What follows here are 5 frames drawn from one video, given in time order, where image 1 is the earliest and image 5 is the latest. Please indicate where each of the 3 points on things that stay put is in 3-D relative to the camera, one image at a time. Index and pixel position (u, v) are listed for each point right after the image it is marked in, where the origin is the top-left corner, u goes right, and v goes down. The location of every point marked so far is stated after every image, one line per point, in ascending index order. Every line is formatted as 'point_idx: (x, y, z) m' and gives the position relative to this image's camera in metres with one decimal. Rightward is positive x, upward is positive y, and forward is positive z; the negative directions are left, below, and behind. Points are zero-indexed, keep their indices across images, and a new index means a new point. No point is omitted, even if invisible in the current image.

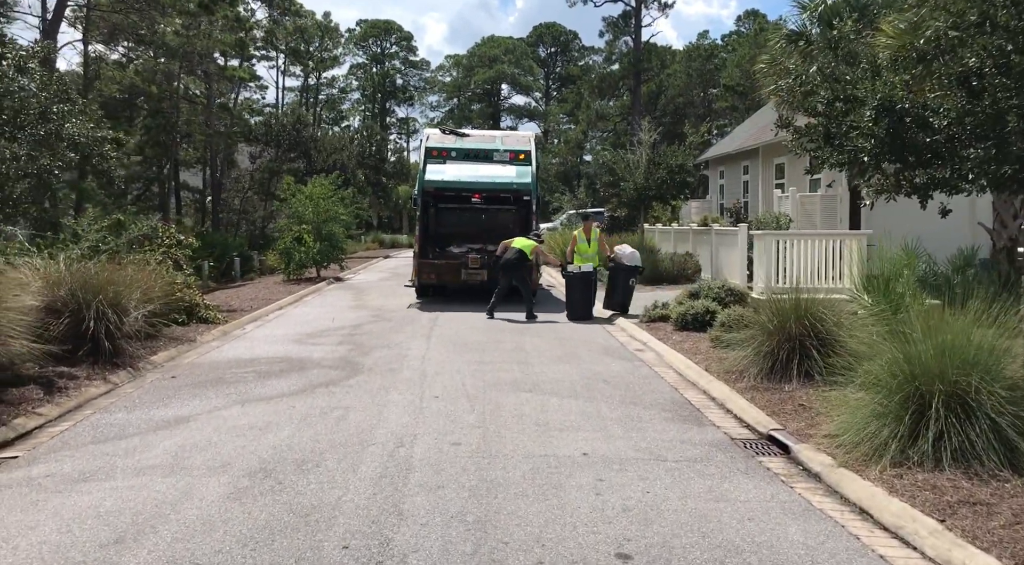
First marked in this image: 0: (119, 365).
0: (-4.5, -1.0, +9.2) m
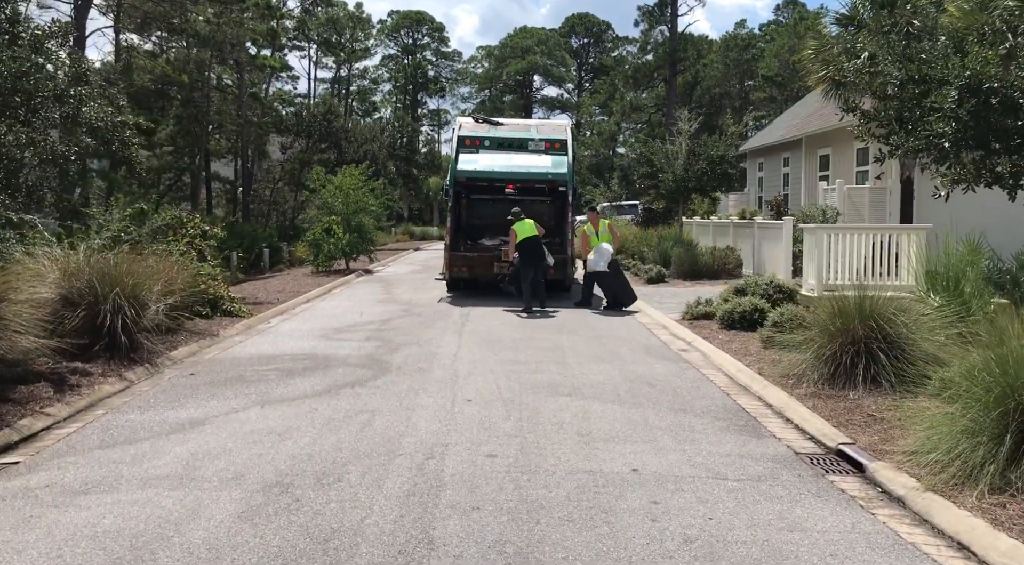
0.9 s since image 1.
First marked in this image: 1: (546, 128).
0: (-4.1, -0.9, +8.8) m
1: (+0.7, +3.1, +16.0) m
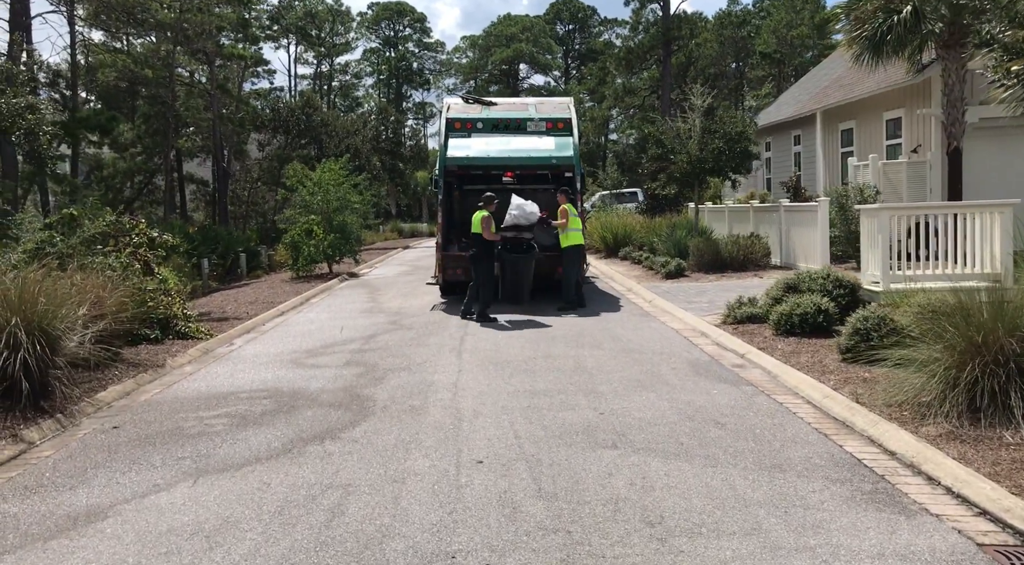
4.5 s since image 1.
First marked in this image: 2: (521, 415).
0: (-4.0, -1.1, +6.8) m
1: (+0.6, +3.1, +14.0) m
2: (+0.1, -1.0, +6.3) m
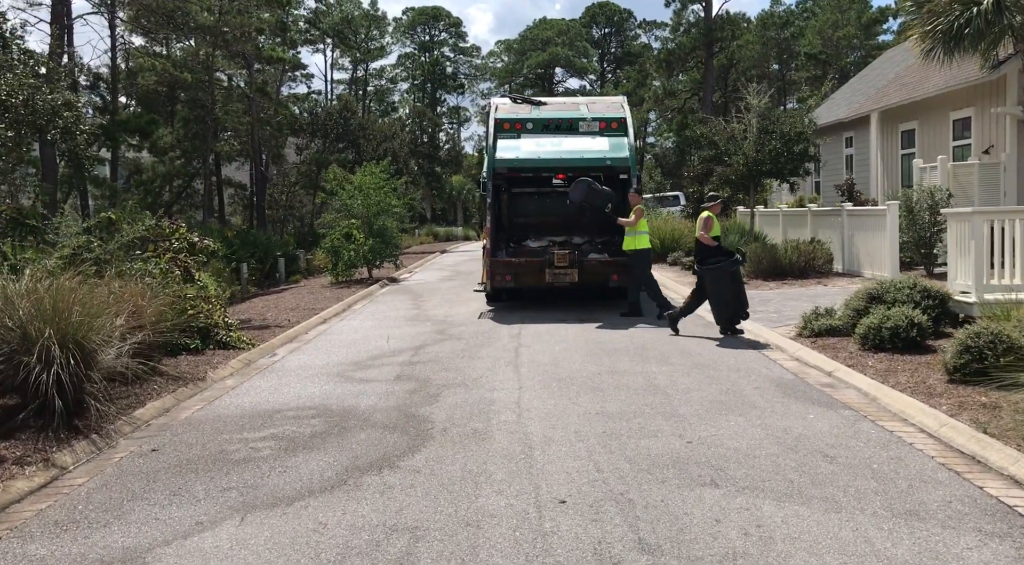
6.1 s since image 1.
0: (-3.4, -1.2, +6.3) m
1: (+1.5, +3.0, +13.4) m
2: (+0.6, -1.1, +5.6) m
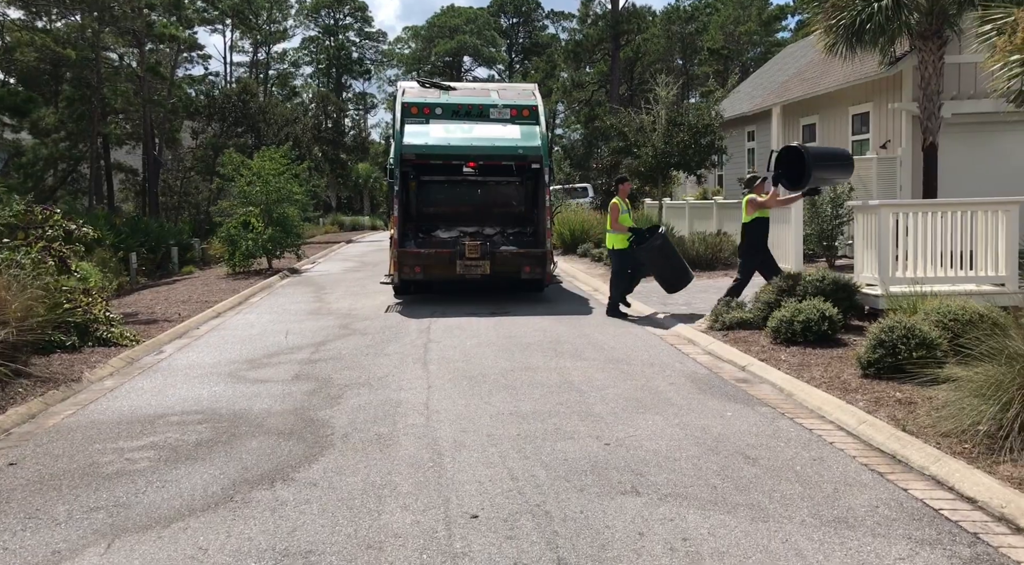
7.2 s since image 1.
0: (-4.1, -1.1, +5.5) m
1: (0.0, +3.1, +13.0) m
2: (0.0, -1.1, +5.3) m
